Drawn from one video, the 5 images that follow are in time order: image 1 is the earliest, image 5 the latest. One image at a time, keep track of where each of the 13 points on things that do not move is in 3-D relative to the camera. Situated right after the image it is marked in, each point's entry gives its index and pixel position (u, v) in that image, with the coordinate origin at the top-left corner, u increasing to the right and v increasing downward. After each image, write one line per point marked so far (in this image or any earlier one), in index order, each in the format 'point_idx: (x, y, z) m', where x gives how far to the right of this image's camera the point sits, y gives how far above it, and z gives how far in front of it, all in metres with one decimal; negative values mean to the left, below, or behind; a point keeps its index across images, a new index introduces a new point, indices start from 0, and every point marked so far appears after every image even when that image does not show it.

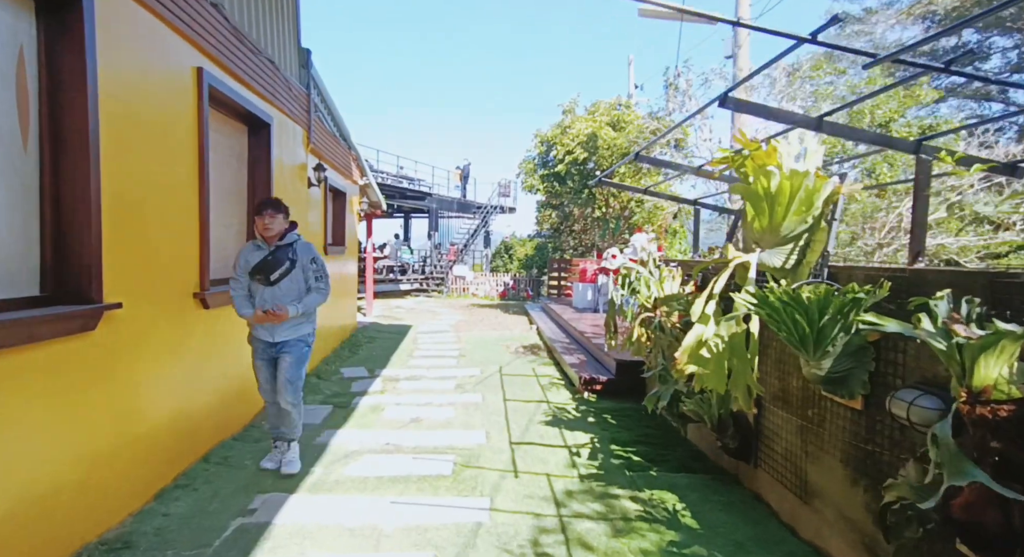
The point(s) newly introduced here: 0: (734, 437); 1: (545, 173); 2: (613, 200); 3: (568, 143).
0: (+1.2, -0.8, +2.7) m
1: (+0.6, +2.0, +9.5) m
2: (+1.8, +1.4, +9.2) m
3: (+1.0, +2.3, +8.7) m
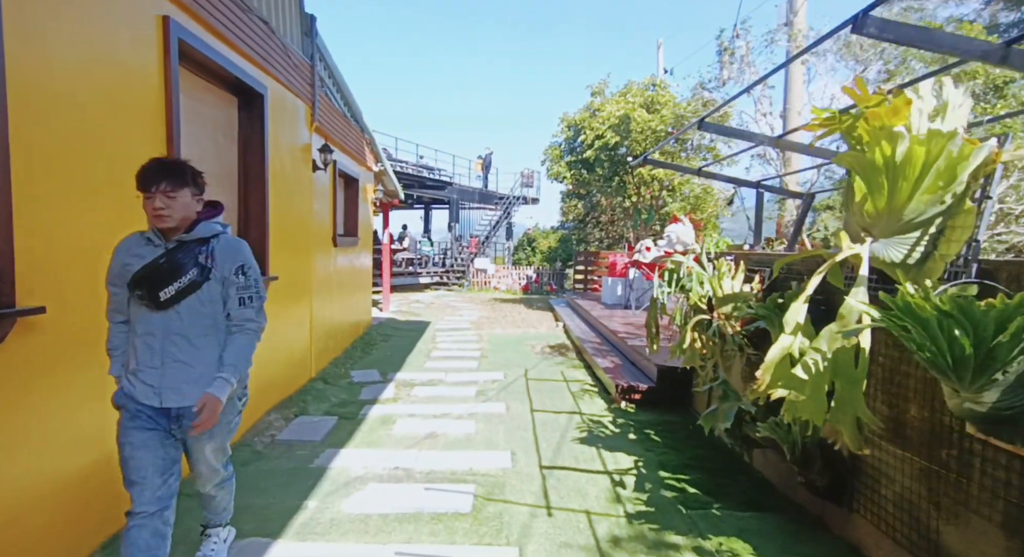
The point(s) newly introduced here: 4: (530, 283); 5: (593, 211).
0: (+1.3, -0.8, +2.1) m
1: (+1.0, +2.1, +8.9) m
2: (+2.2, +1.5, +8.6) m
3: (+1.4, +2.4, +8.1) m
4: (+0.6, -0.1, +15.9) m
5: (+2.0, +1.7, +12.3) m
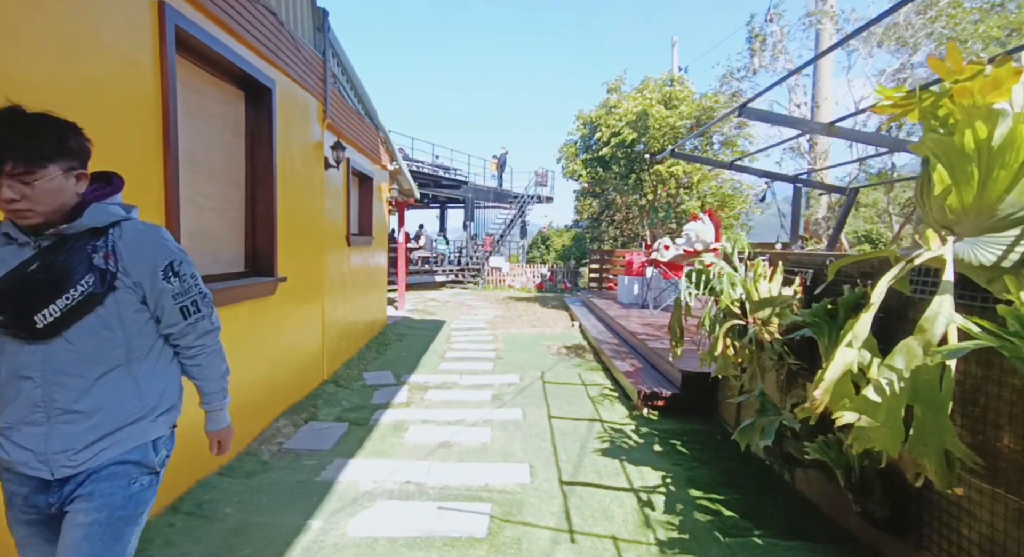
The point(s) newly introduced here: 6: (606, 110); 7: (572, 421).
0: (+1.4, -0.8, +1.9) m
1: (+1.3, +2.1, +8.7) m
2: (+2.5, +1.5, +8.3) m
3: (+1.6, +2.4, +7.9) m
4: (+1.0, -0.1, +15.7) m
5: (+2.3, +1.7, +12.0) m
6: (+1.6, +2.8, +8.3) m
7: (+0.5, -1.1, +3.7) m
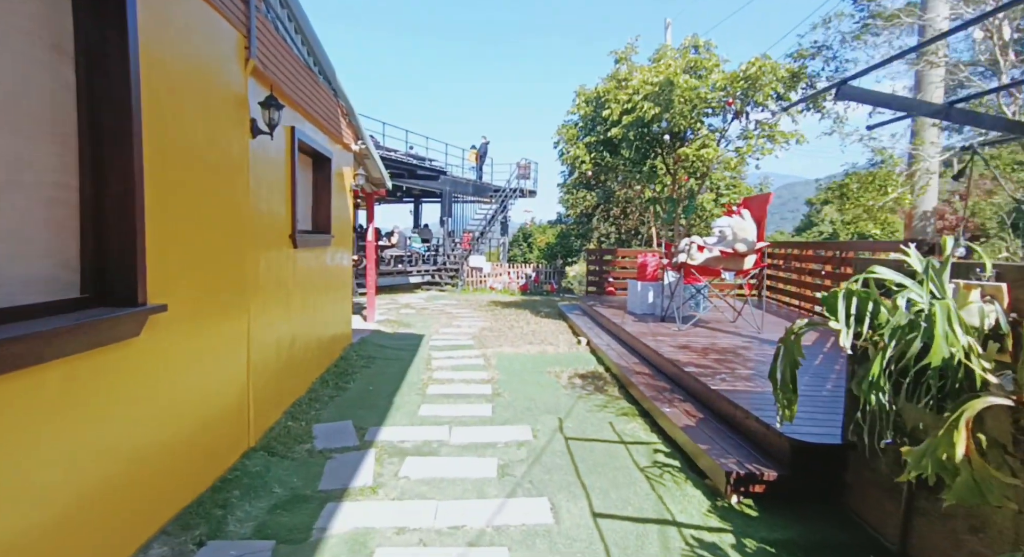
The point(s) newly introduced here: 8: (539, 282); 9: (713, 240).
0: (+1.6, -1.0, +0.6) m
1: (+1.2, +2.1, +7.4) m
2: (+2.4, +1.5, +7.1) m
3: (+1.5, +2.3, +6.6) m
4: (+0.6, -0.1, +14.4) m
5: (+2.0, +1.6, +10.8) m
6: (+1.4, +2.7, +7.0) m
7: (+0.6, -1.2, +2.4) m
8: (+0.9, -0.1, +14.4) m
9: (+2.3, +0.4, +5.6) m
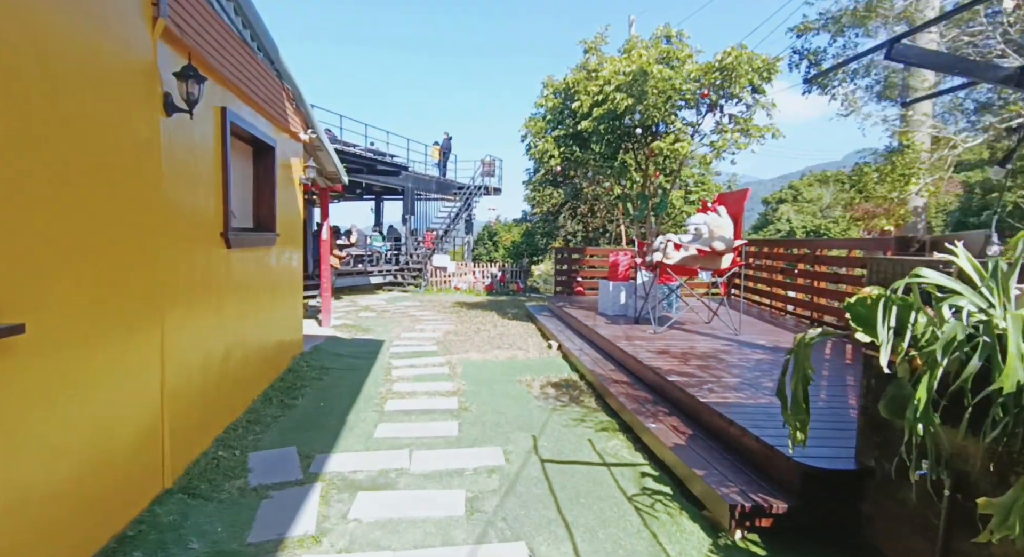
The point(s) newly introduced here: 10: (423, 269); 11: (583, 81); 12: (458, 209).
0: (+1.6, -1.0, +0.3) m
1: (+0.7, +2.1, +7.0) m
2: (+1.9, +1.5, +6.8) m
3: (+1.1, +2.3, +6.3) m
4: (-0.4, -0.1, +13.9) m
5: (+1.3, +1.6, +10.5) m
6: (+1.0, +2.7, +6.7) m
7: (+0.5, -1.2, +2.0) m
8: (-0.1, -0.1, +14.0) m
9: (+1.9, +0.4, +5.4) m
10: (-2.6, +0.3, +14.5) m
11: (+0.9, +2.6, +6.6) m
12: (-1.8, +2.4, +17.3) m
